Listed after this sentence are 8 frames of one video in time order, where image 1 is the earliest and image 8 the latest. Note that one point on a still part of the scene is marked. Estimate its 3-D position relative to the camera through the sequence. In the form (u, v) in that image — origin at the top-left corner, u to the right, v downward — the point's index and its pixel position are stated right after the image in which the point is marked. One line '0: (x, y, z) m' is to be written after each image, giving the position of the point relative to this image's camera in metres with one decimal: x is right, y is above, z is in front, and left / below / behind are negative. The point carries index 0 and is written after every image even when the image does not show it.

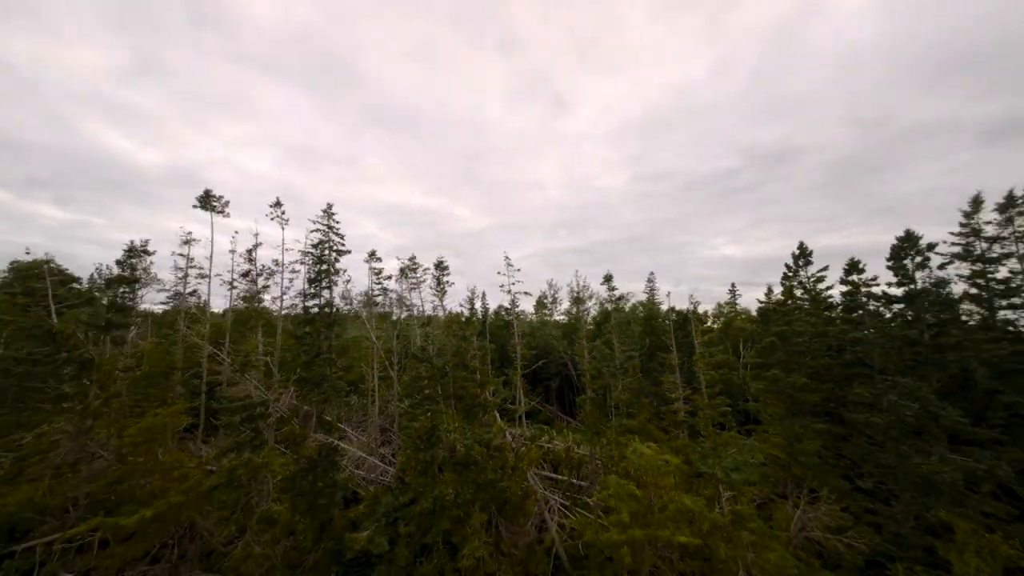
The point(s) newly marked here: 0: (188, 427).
0: (-14.6, -6.3, +19.1) m
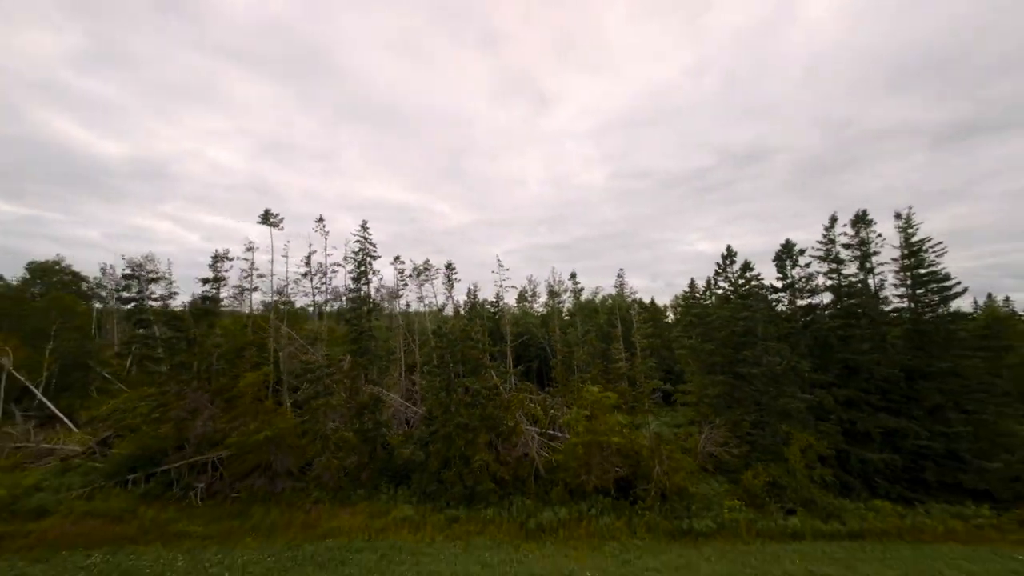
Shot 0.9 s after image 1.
0: (-15.1, -6.1, +25.7) m
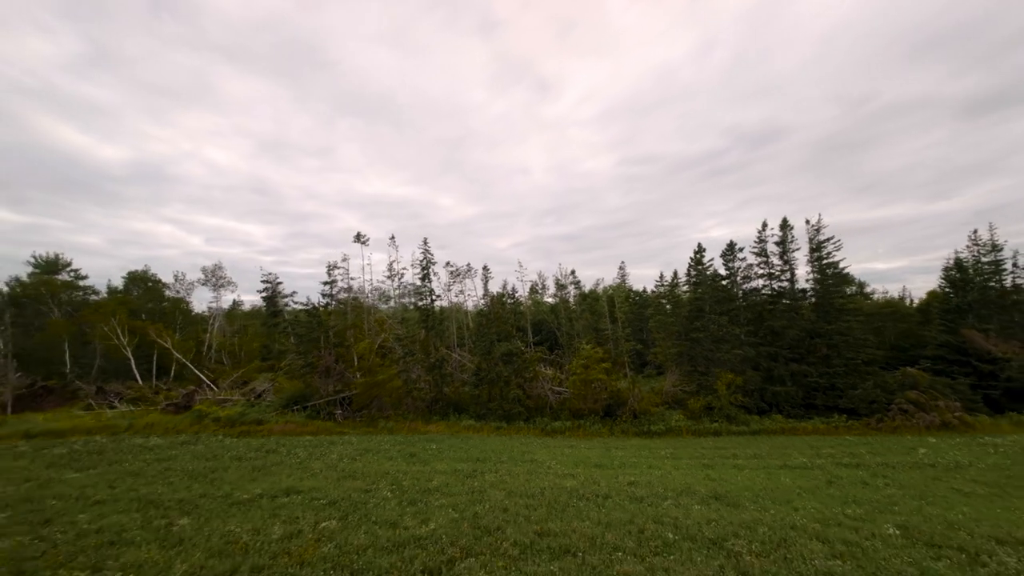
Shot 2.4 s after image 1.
0: (-13.3, -6.0, +37.6) m
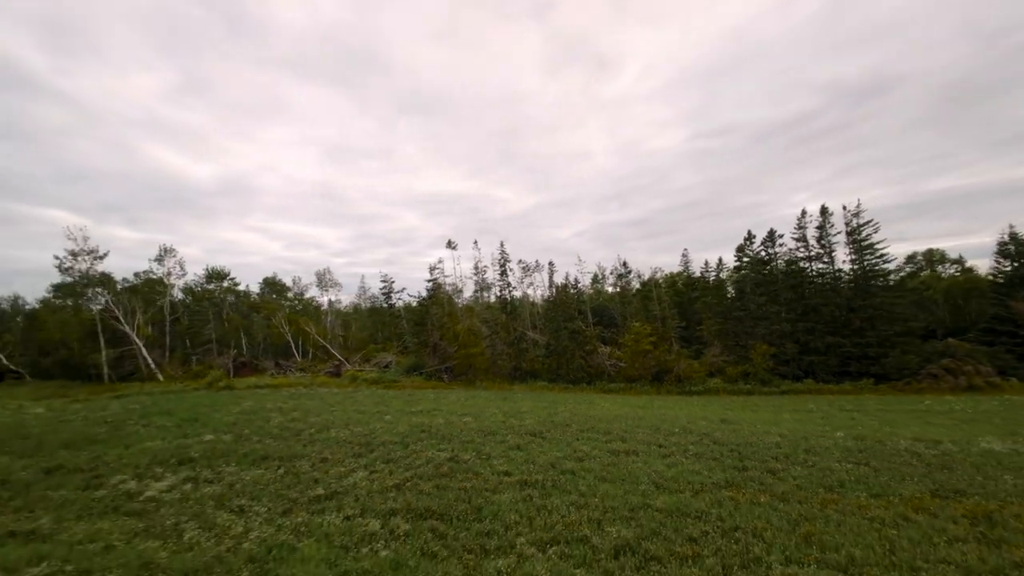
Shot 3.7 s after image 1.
0: (-6.1, -5.5, +48.0) m
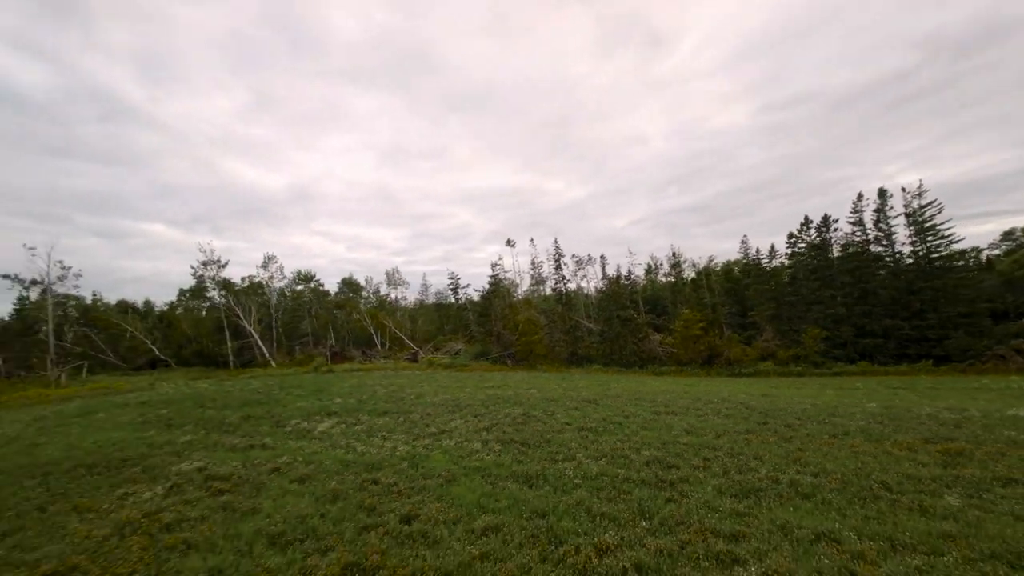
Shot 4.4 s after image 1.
0: (+0.8, -4.7, +52.7) m
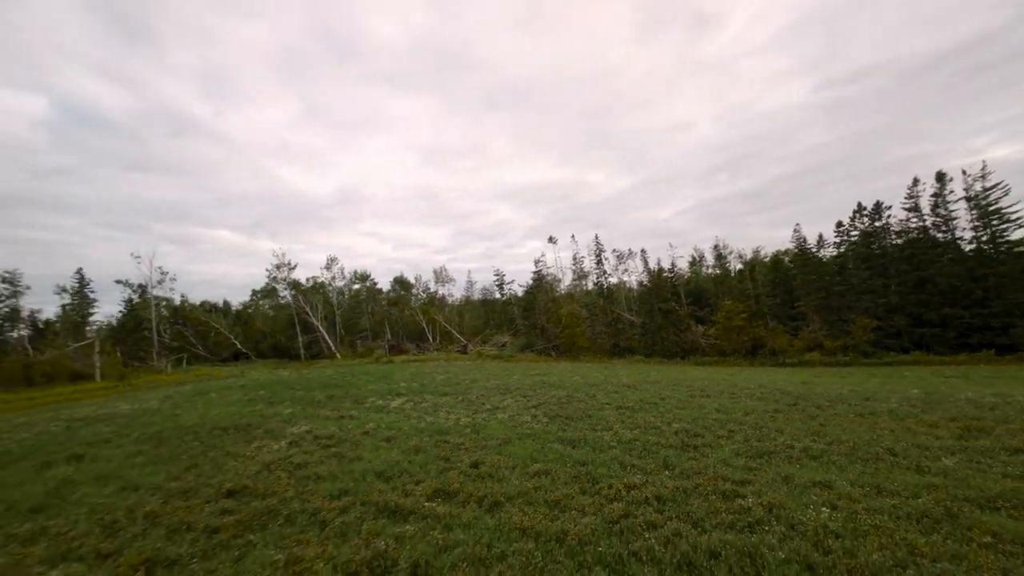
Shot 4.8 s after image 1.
0: (+6.5, -4.1, +54.9) m
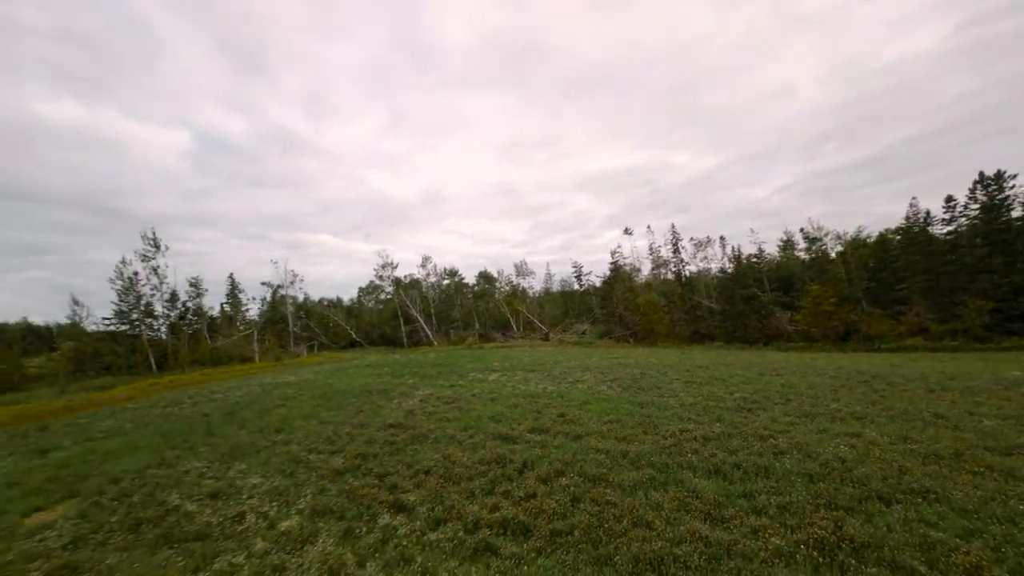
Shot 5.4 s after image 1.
0: (+17.3, -2.6, +56.4) m
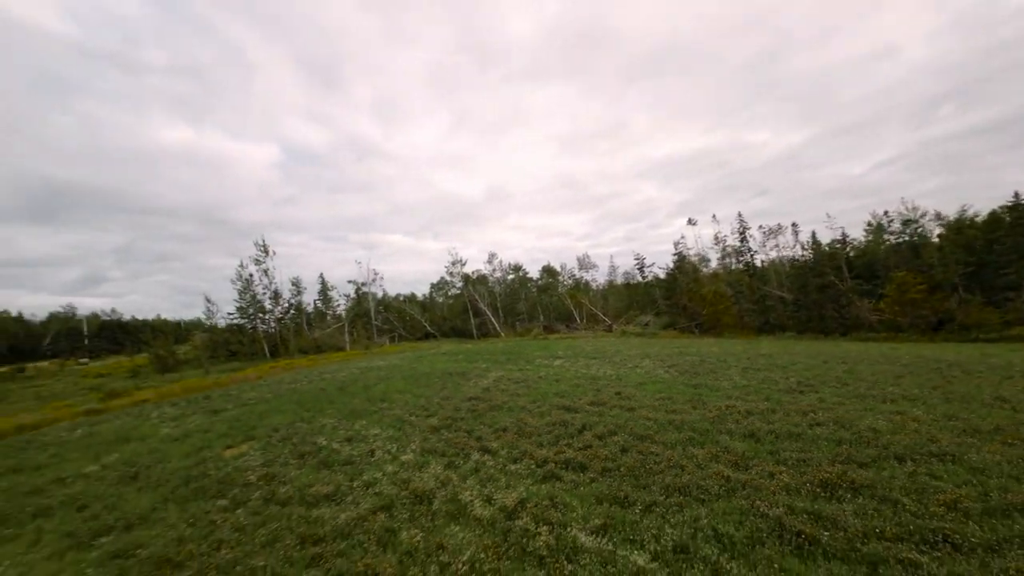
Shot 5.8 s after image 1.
0: (+25.9, -1.4, +55.6) m
